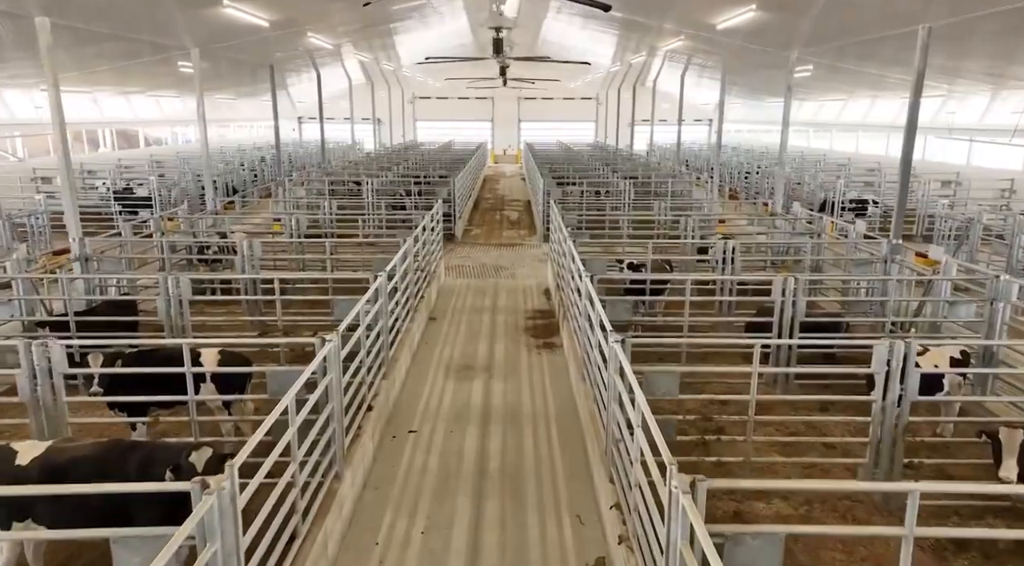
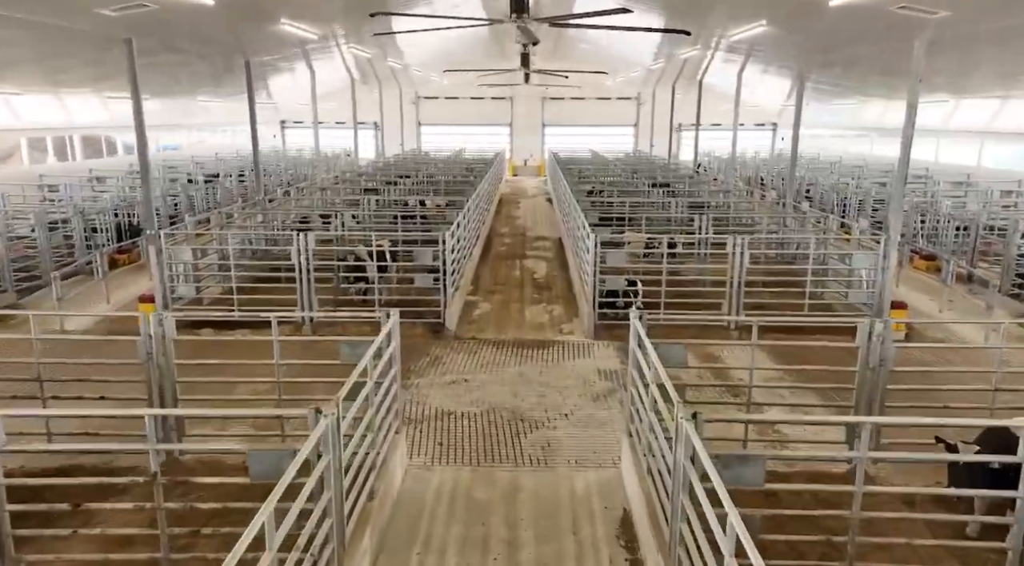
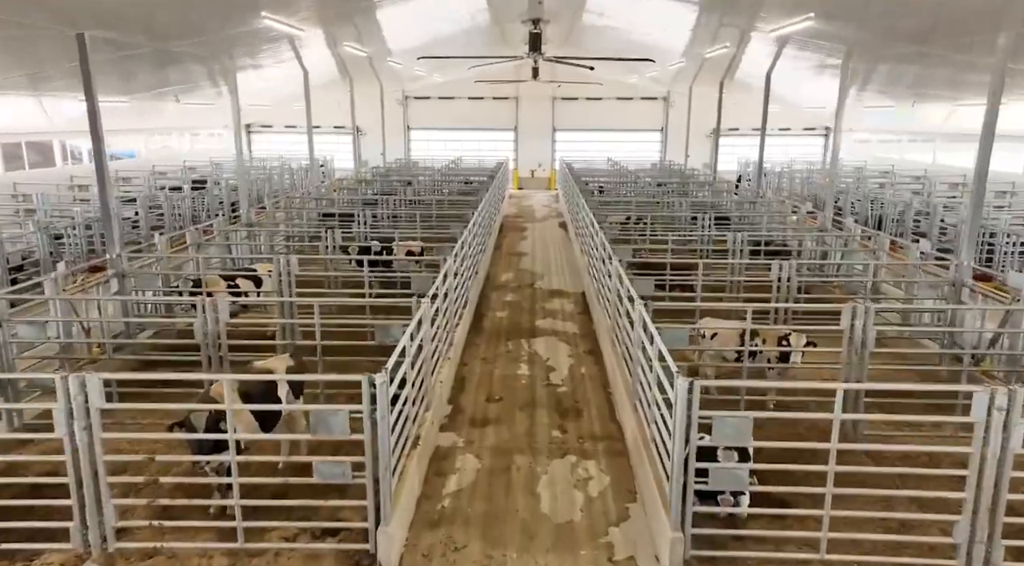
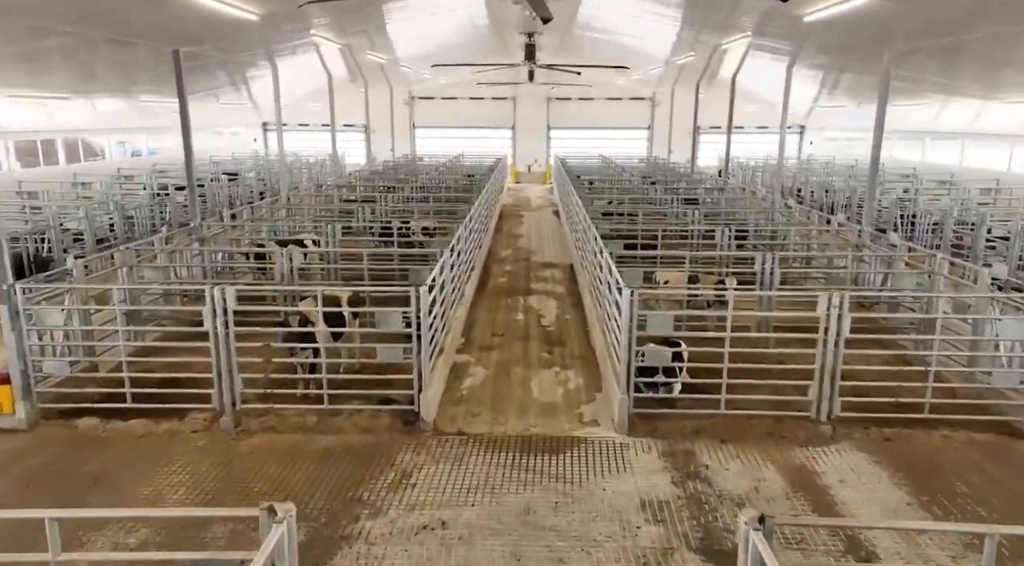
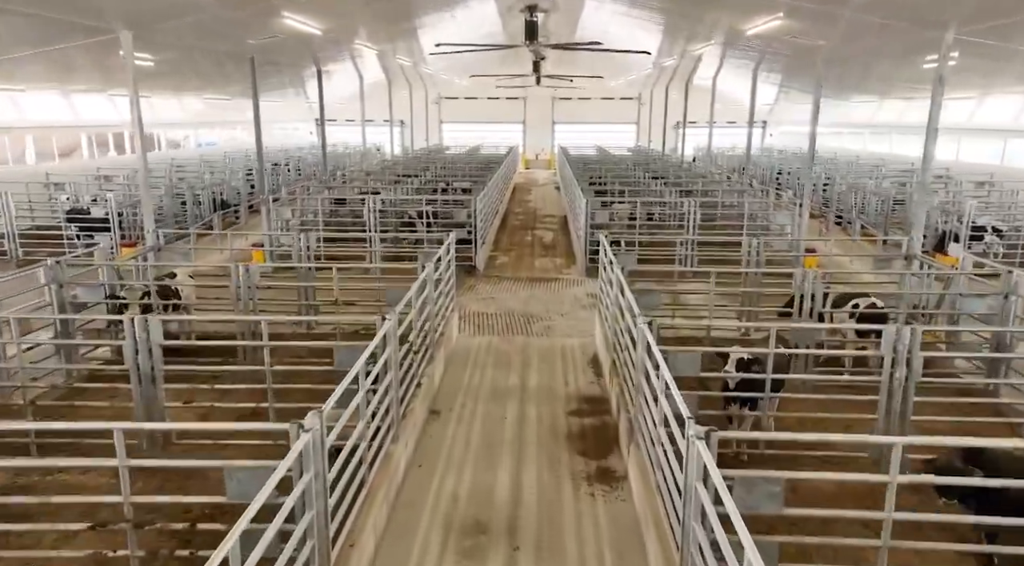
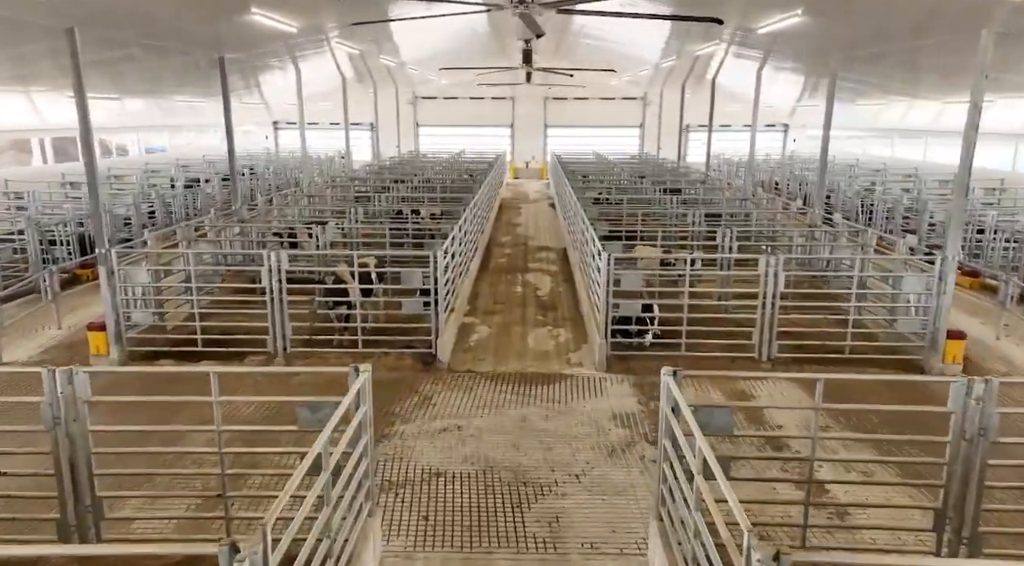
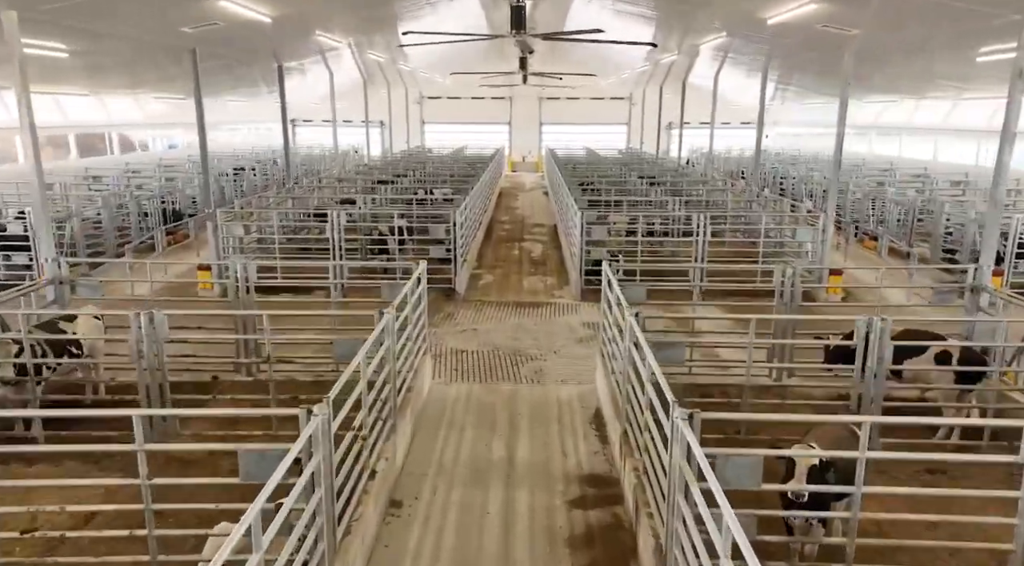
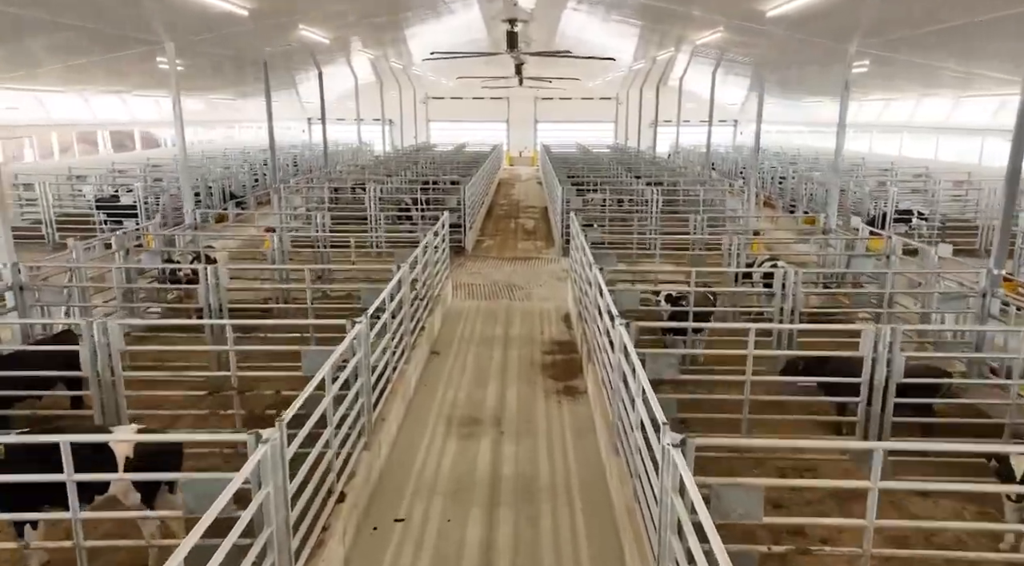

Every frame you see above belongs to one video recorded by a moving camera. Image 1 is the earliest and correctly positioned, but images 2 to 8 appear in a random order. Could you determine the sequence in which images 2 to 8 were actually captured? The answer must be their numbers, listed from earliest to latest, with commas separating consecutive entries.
8, 5, 7, 2, 6, 4, 3
